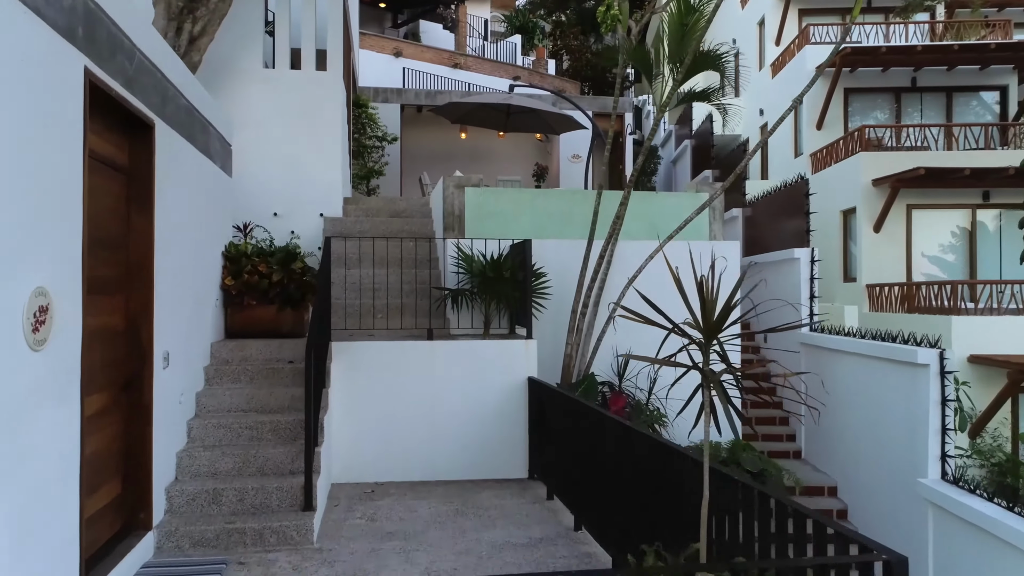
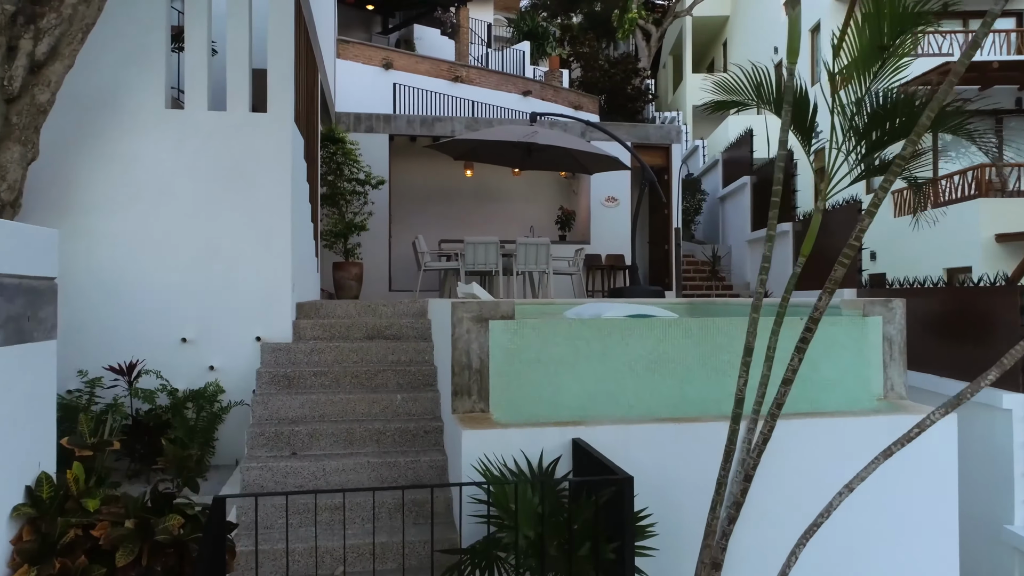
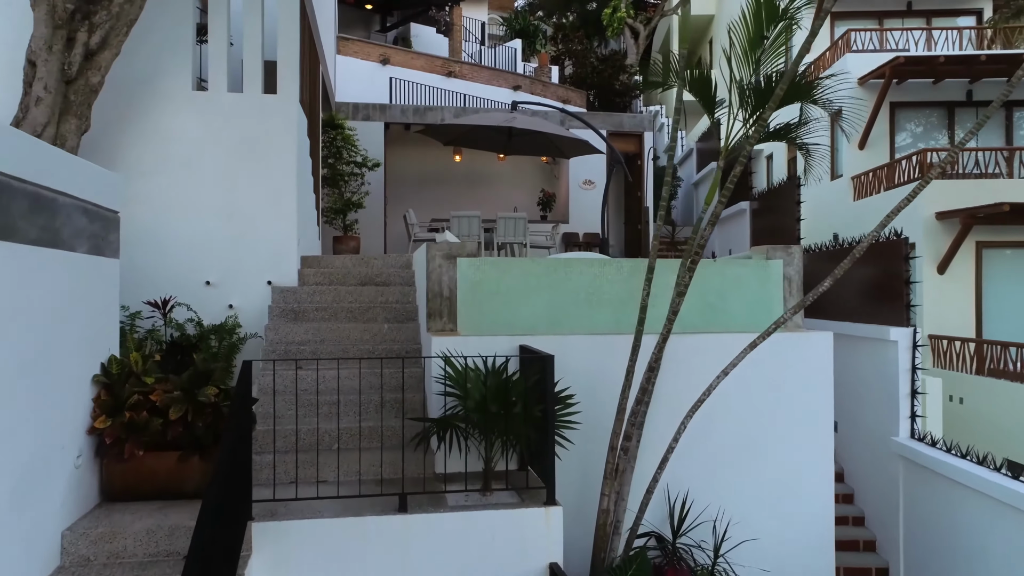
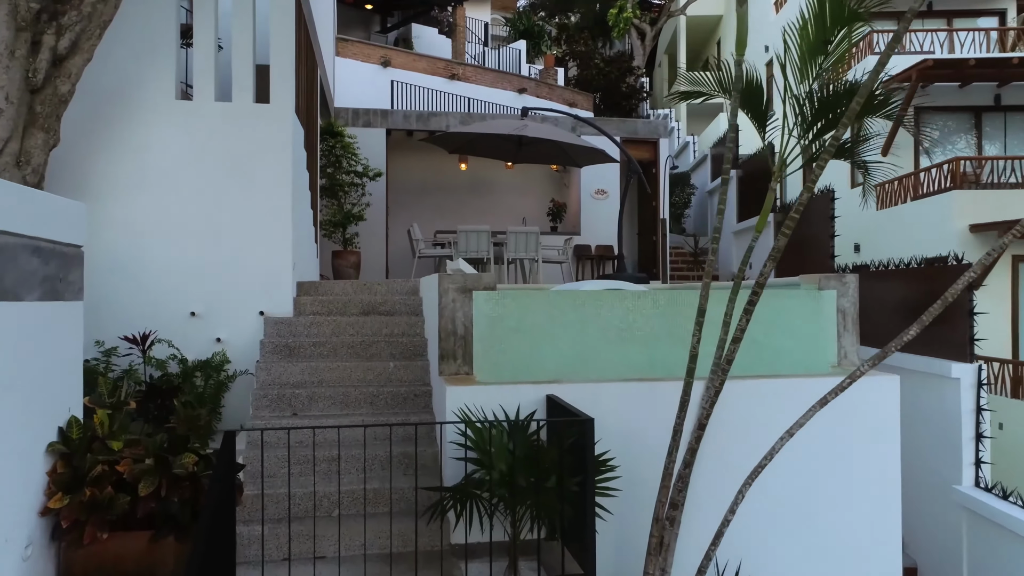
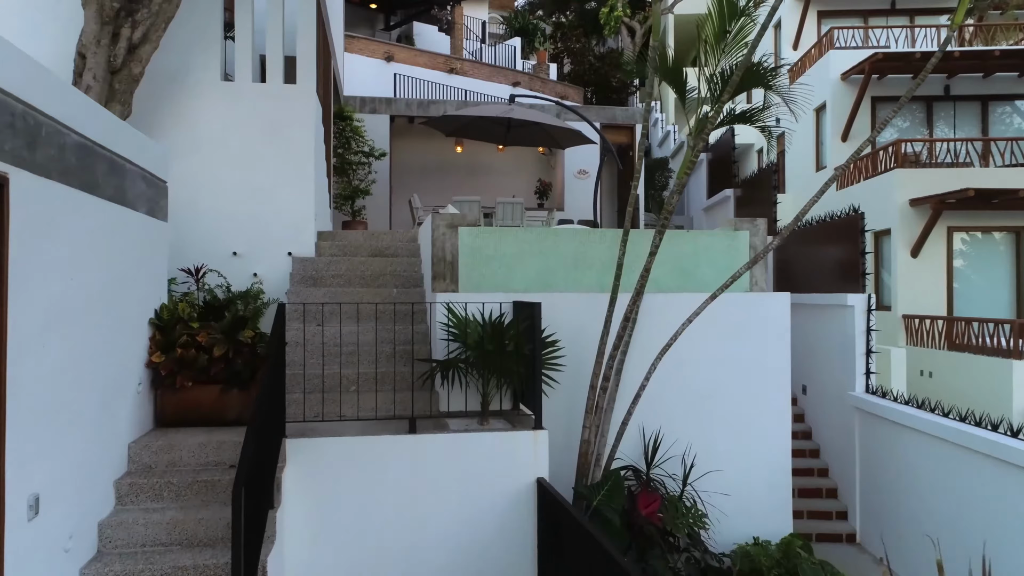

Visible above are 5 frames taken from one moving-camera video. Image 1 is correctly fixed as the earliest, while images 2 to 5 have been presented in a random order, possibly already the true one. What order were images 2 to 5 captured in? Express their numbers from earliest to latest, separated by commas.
5, 3, 4, 2
